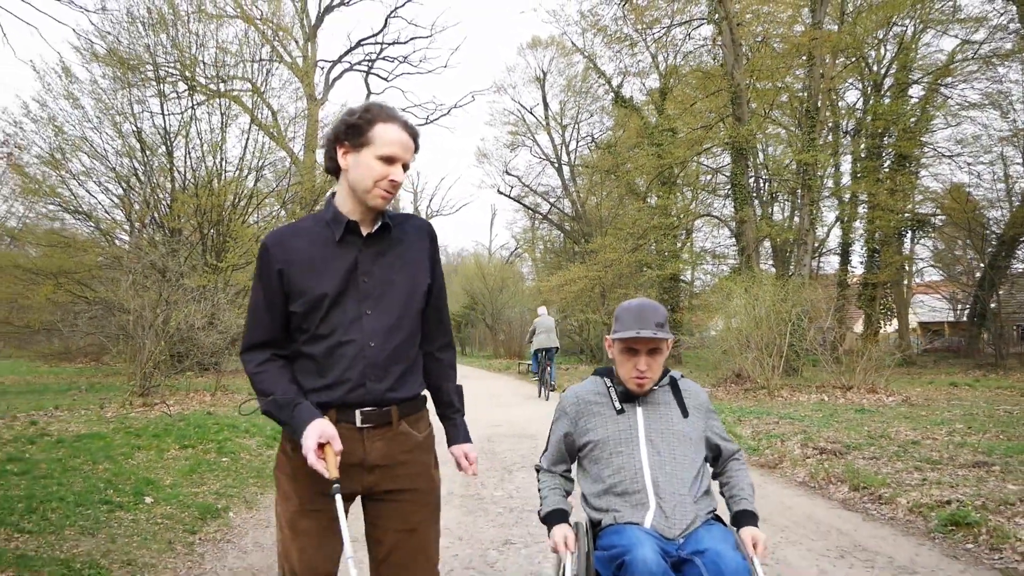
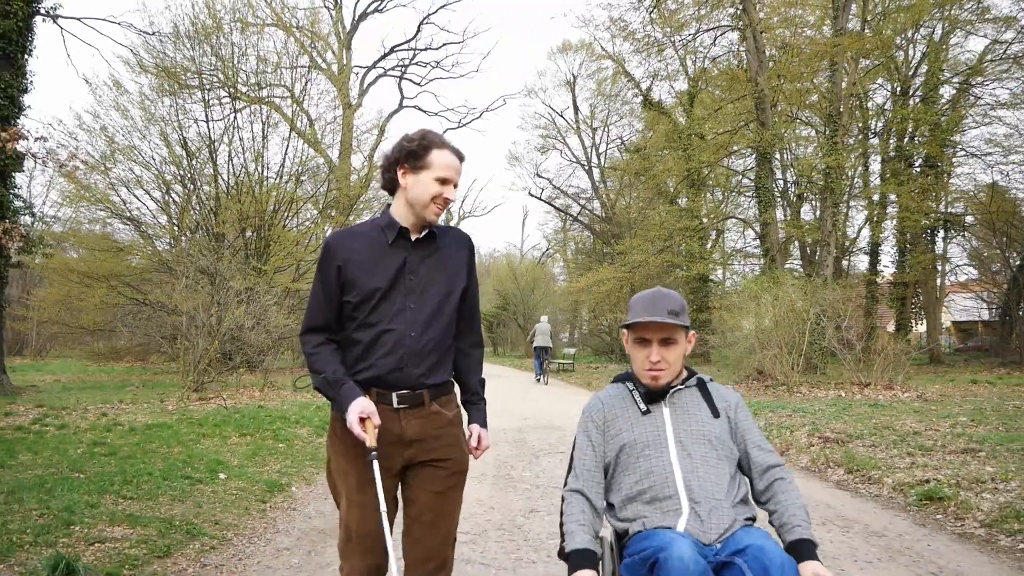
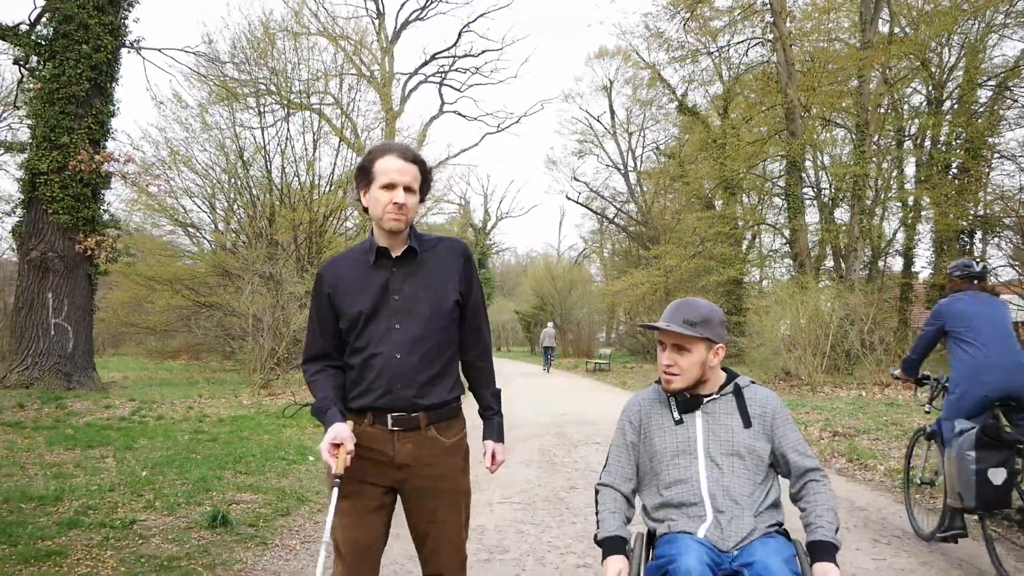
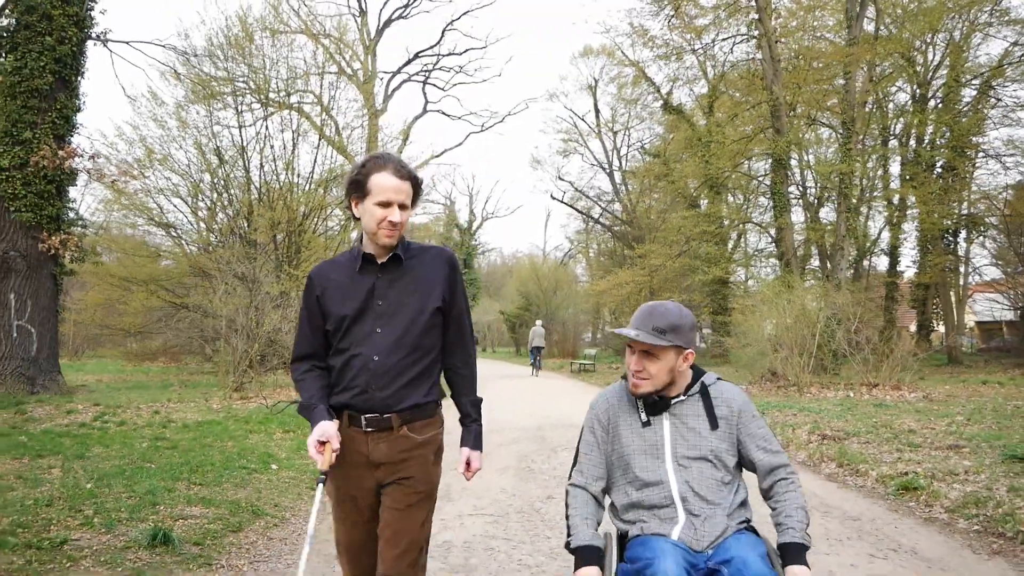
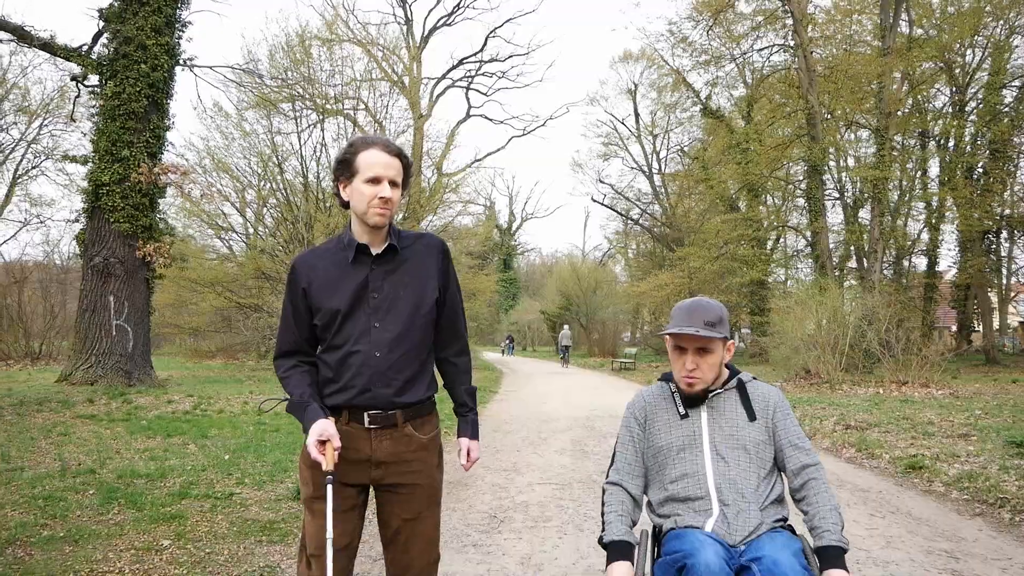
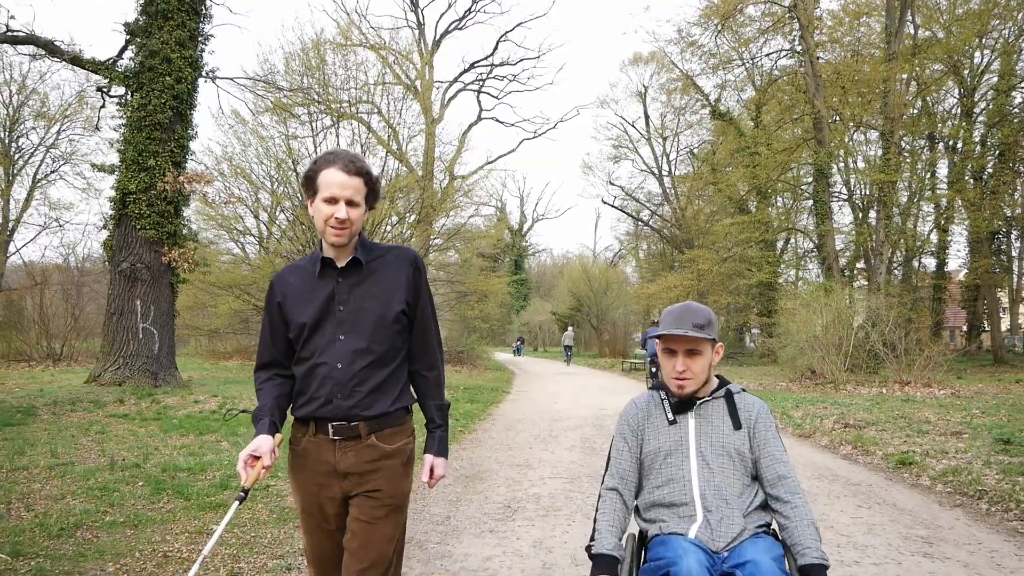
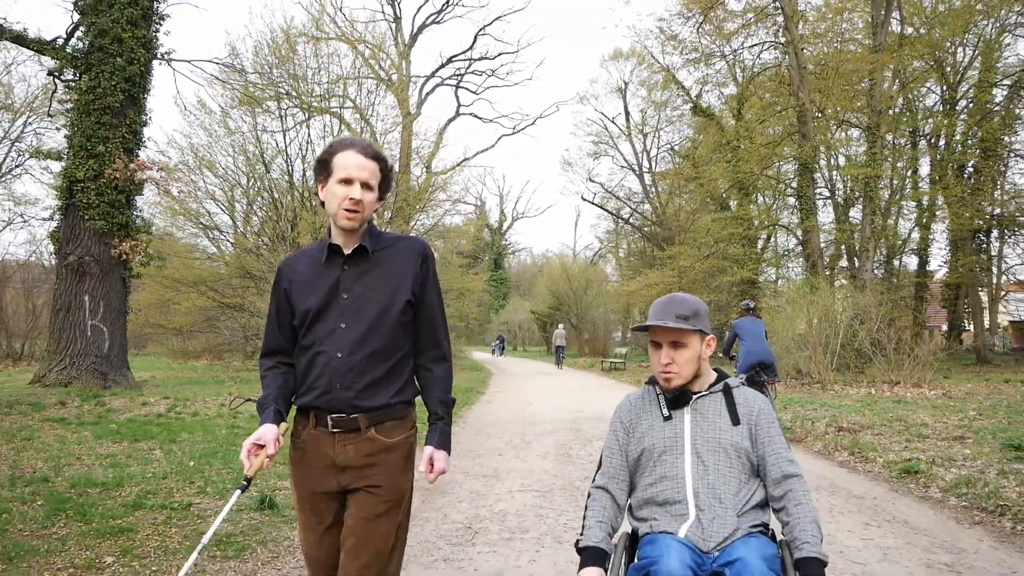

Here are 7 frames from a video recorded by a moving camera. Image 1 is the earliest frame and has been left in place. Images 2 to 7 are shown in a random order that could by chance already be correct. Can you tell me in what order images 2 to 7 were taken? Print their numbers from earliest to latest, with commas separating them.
2, 4, 3, 7, 5, 6
